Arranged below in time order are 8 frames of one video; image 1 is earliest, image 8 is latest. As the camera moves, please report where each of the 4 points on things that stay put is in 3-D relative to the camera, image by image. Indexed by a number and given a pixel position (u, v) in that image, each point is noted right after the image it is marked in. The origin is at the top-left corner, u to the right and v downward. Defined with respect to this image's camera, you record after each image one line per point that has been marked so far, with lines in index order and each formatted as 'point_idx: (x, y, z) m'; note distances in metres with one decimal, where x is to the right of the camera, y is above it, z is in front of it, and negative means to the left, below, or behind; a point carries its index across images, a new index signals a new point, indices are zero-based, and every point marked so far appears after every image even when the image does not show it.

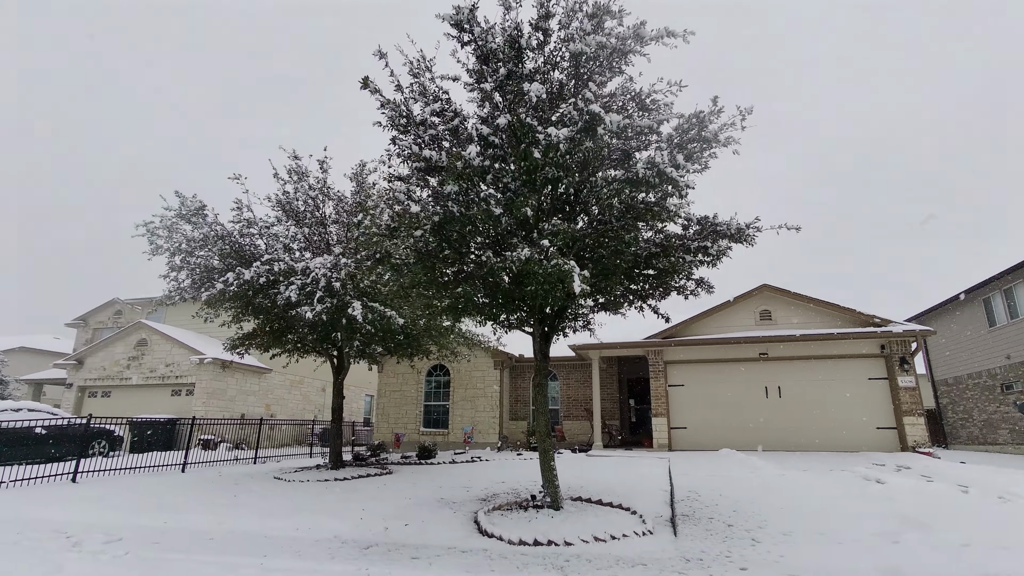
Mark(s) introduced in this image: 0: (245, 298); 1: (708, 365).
0: (-5.4, -0.3, +11.3) m
1: (+5.2, -2.0, +13.9) m
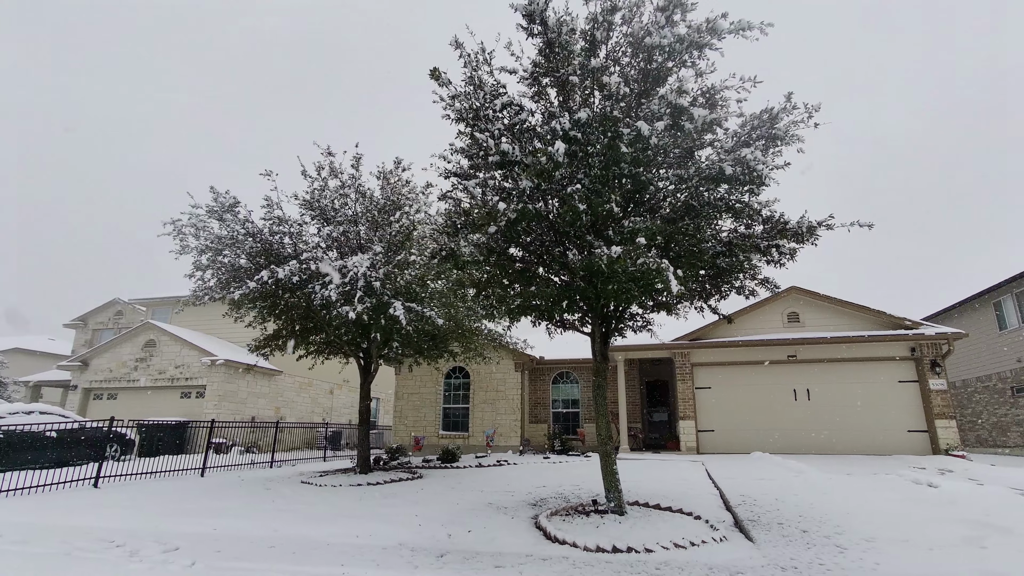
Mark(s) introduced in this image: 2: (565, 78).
0: (-4.7, -0.2, +11.0) m
1: (+5.9, -2.1, +13.8) m
2: (+0.8, +2.7, +6.7) m
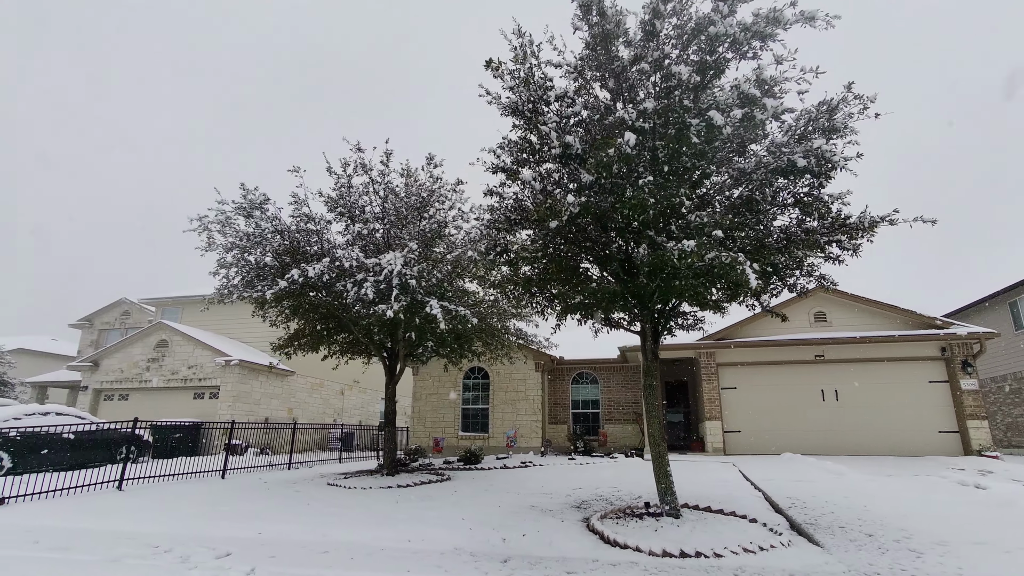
0: (-4.0, -0.2, +10.8) m
1: (+6.5, -2.0, +13.7) m
2: (+1.4, +2.7, +6.5) m
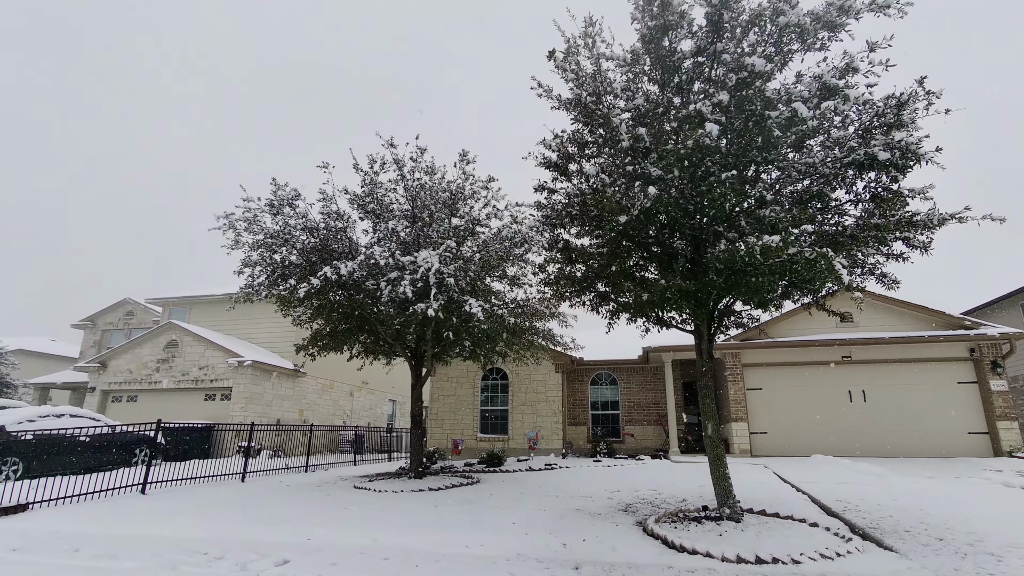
0: (-3.4, -0.2, +10.6) m
1: (+7.1, -2.0, +13.6) m
2: (+2.1, +2.8, +6.4) m
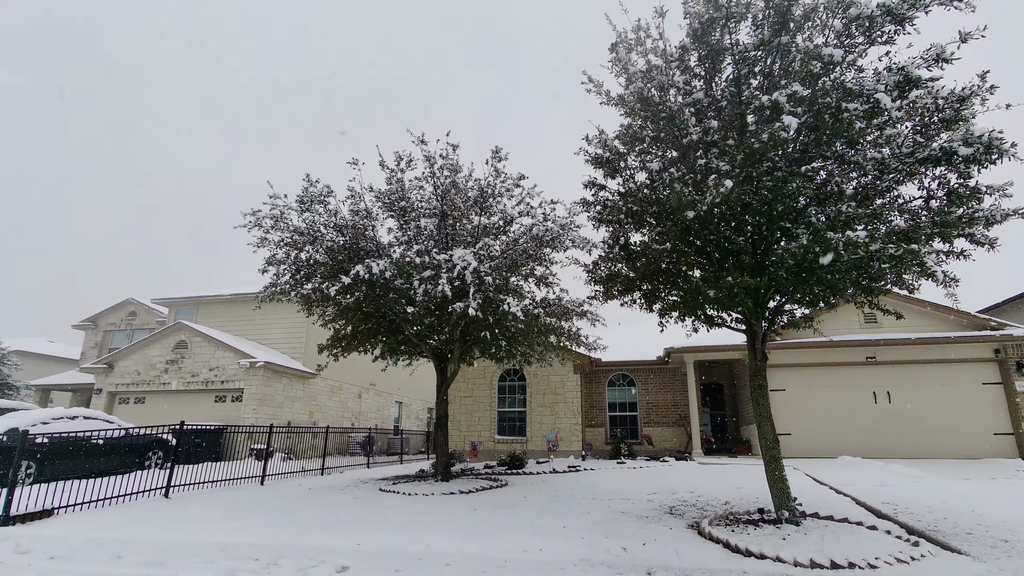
0: (-2.8, -0.2, +10.4) m
1: (+7.7, -2.1, +13.5) m
2: (+2.8, +2.8, +6.3) m
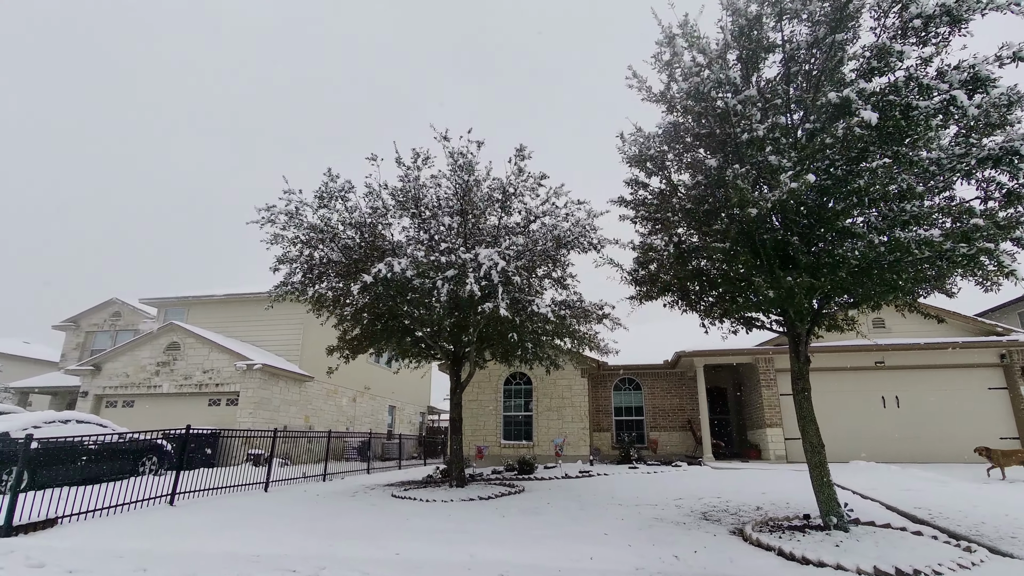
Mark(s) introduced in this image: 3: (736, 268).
0: (-2.4, -0.2, +10.1) m
1: (+7.9, -2.2, +13.5) m
2: (+3.4, +2.8, +6.2) m
3: (+2.7, +0.3, +6.4) m
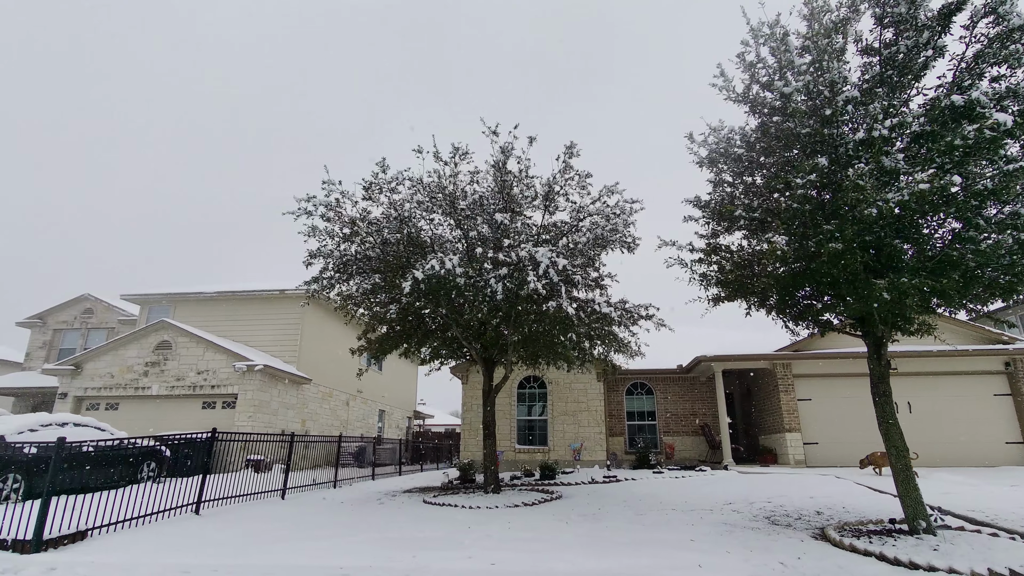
0: (-1.6, -0.1, +9.7) m
1: (+8.5, -2.4, +13.8) m
2: (+4.5, +2.7, +6.2) m
3: (+3.7, +0.2, +6.4) m
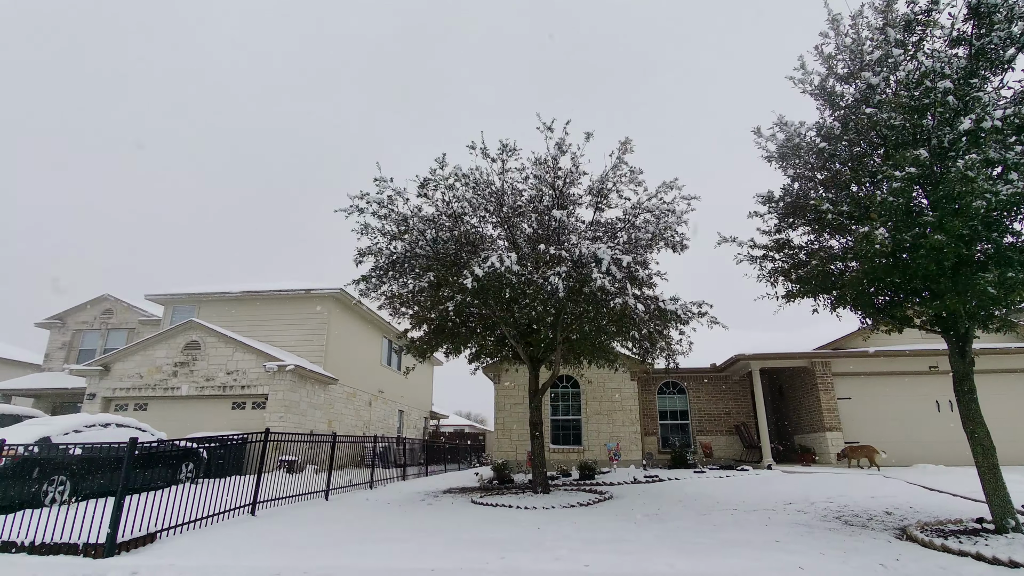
0: (-0.6, -0.1, +9.6) m
1: (+9.5, -2.3, +13.7) m
2: (+5.4, +2.8, +6.1) m
3: (+4.7, +0.3, +6.3) m
